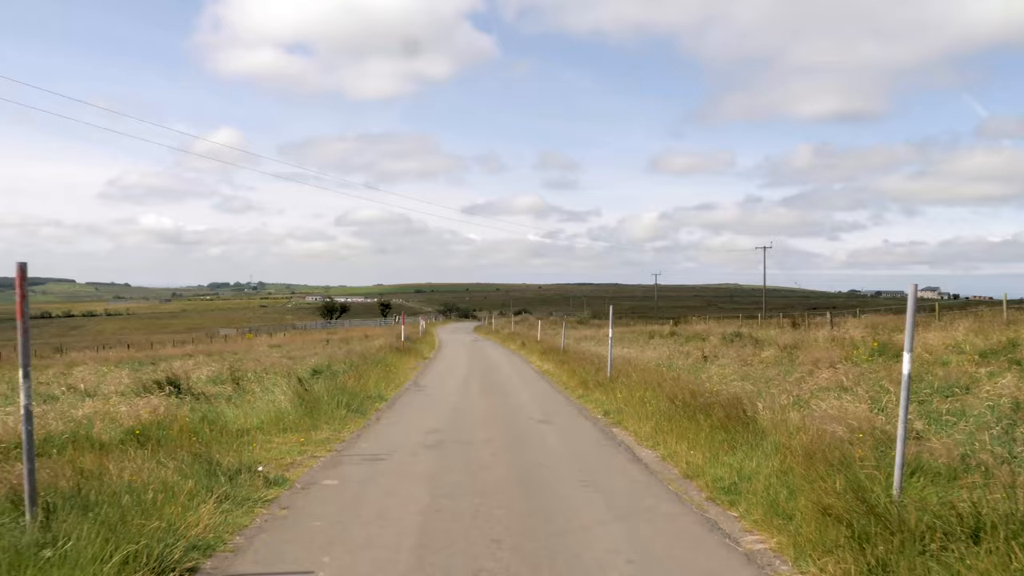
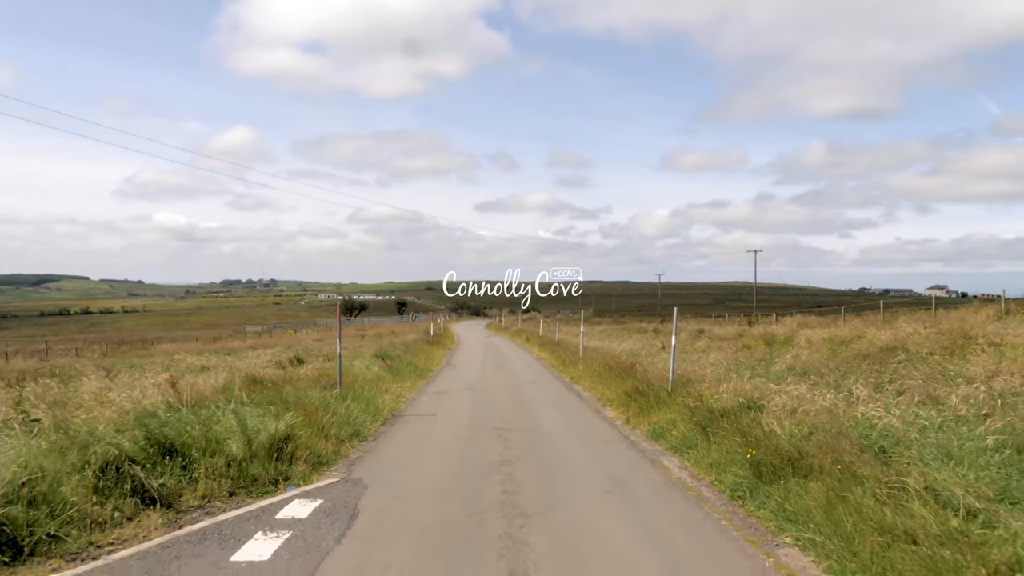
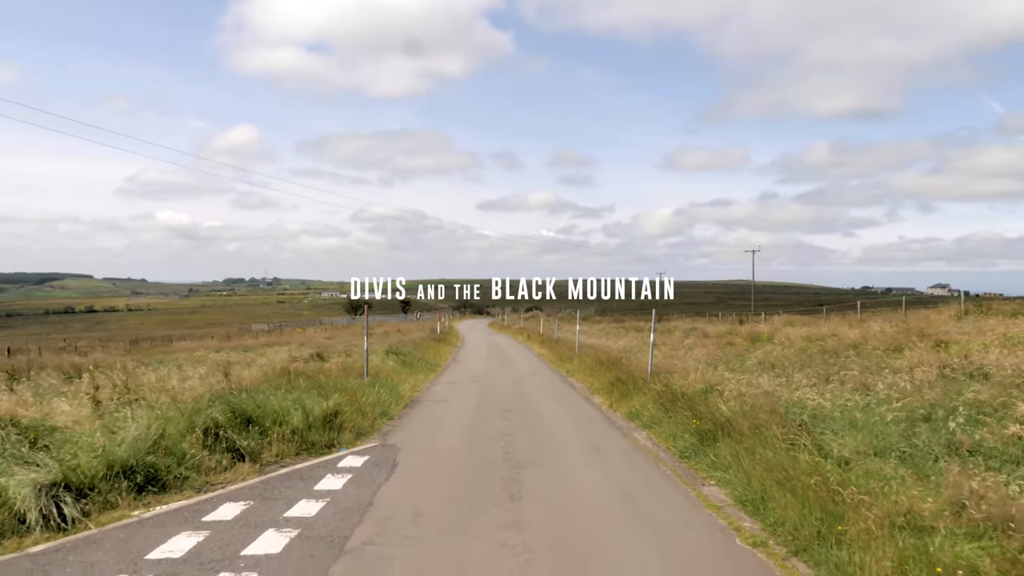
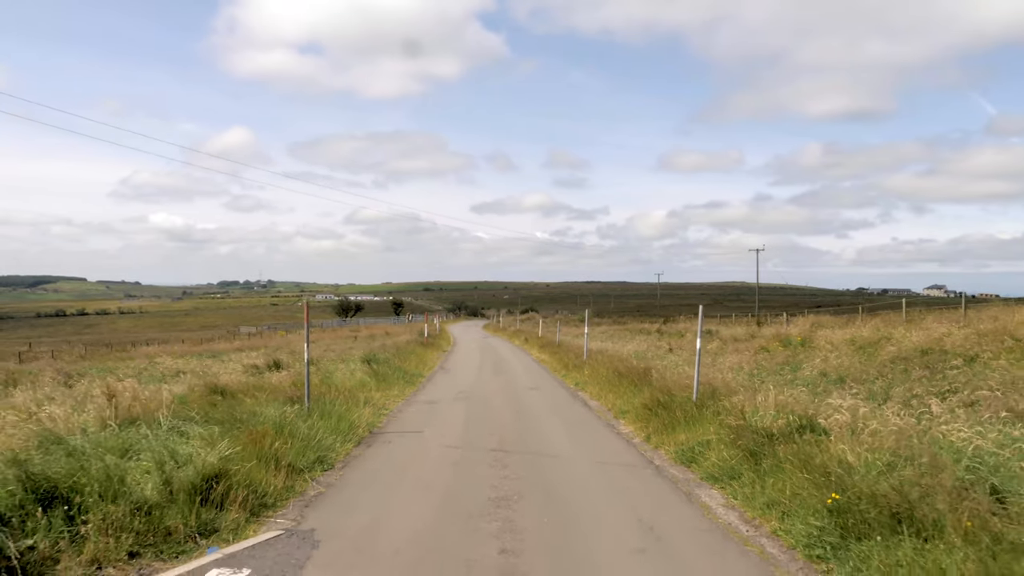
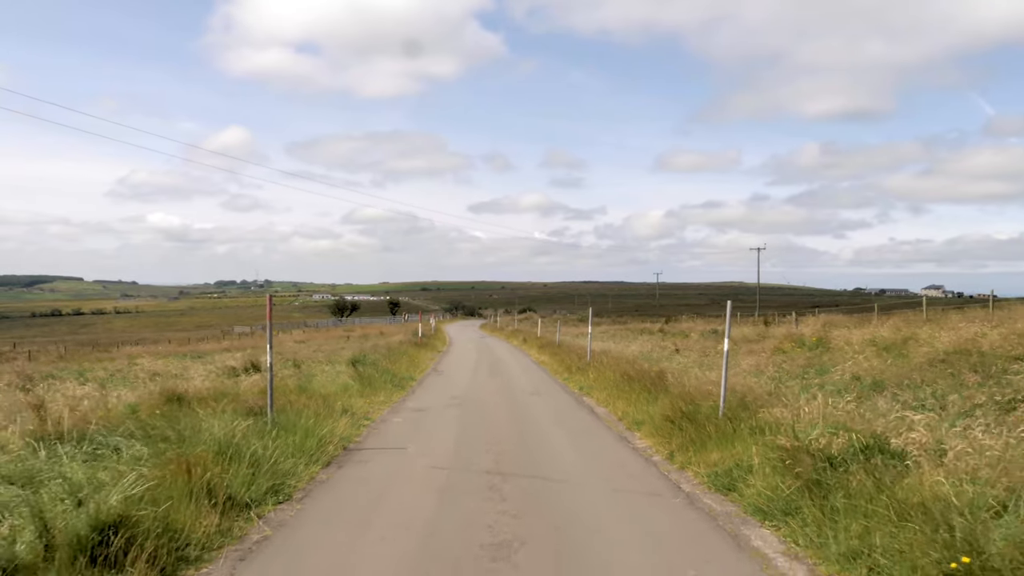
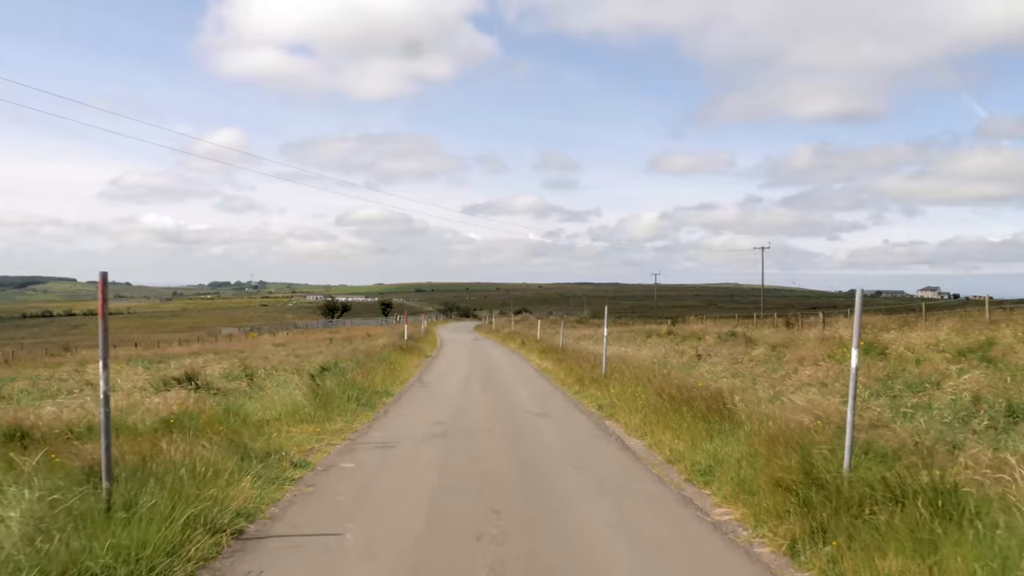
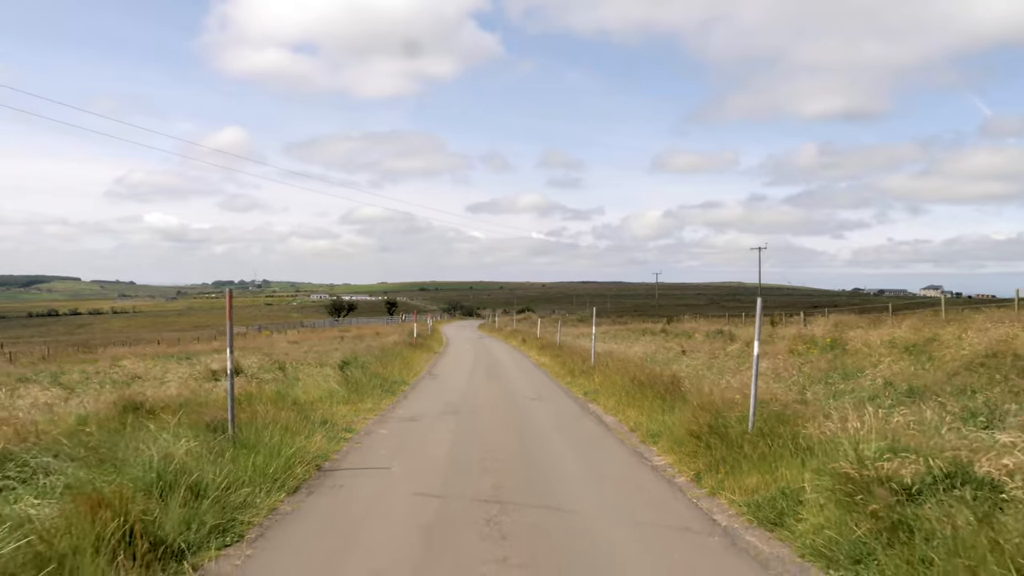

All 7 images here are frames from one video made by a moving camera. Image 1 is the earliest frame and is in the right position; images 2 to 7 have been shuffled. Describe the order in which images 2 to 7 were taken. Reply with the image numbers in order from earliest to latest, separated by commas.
6, 7, 5, 4, 2, 3
